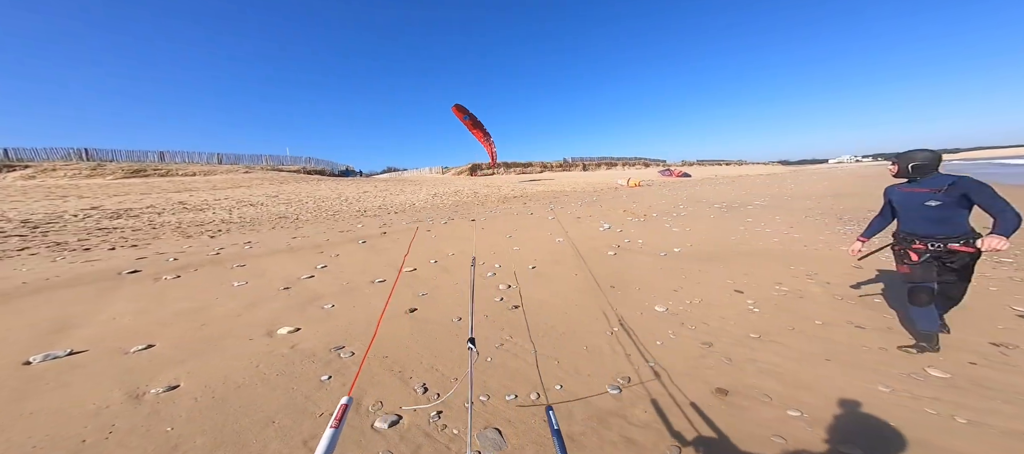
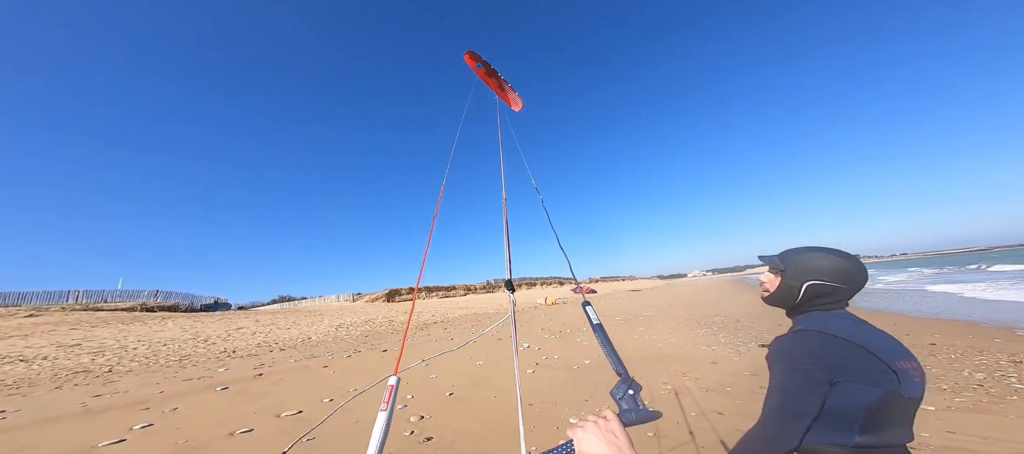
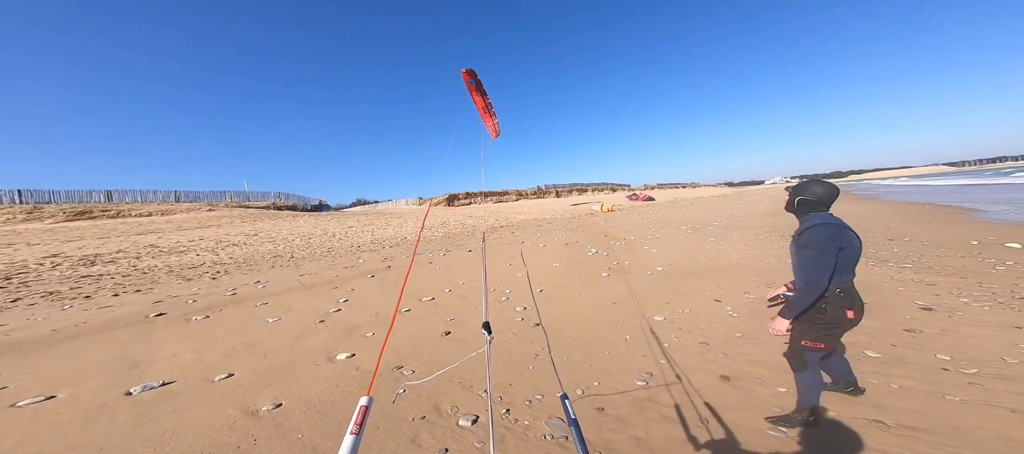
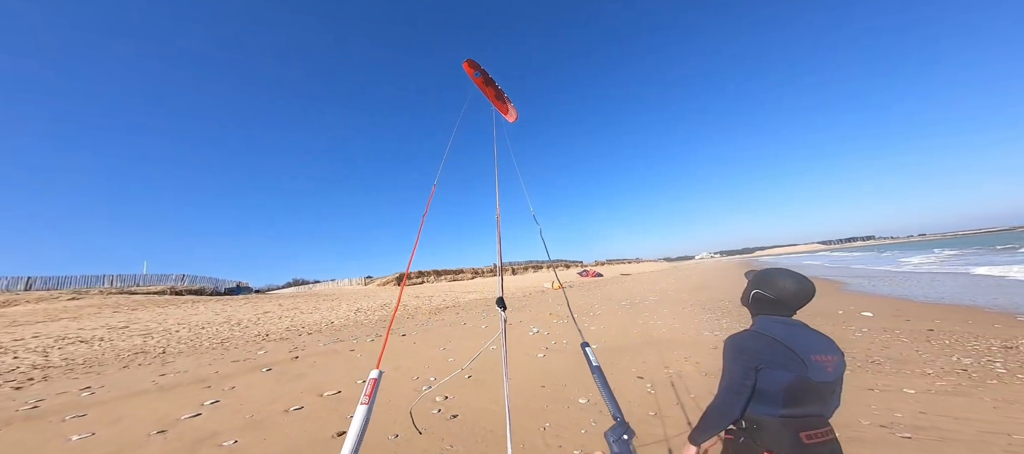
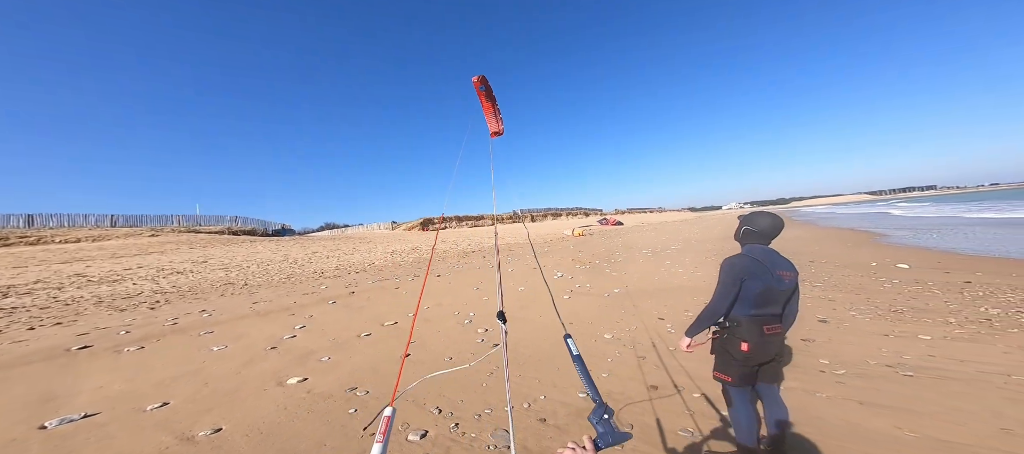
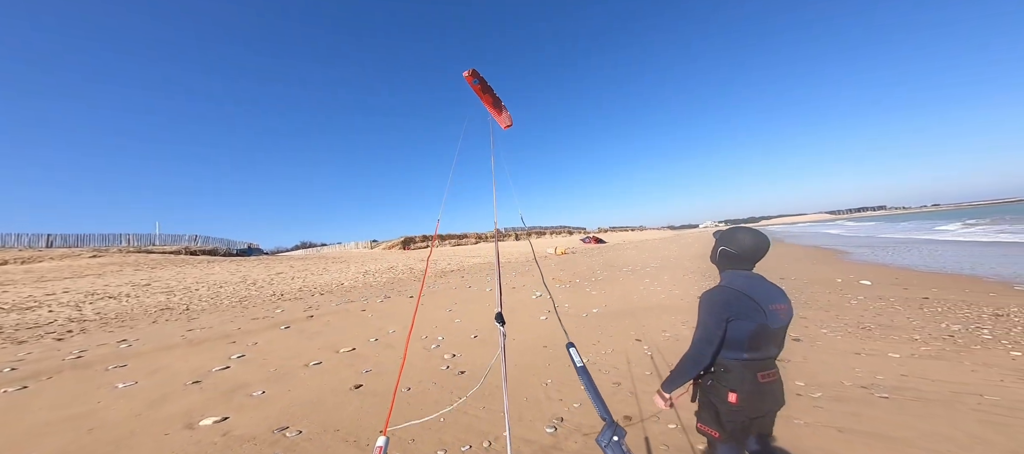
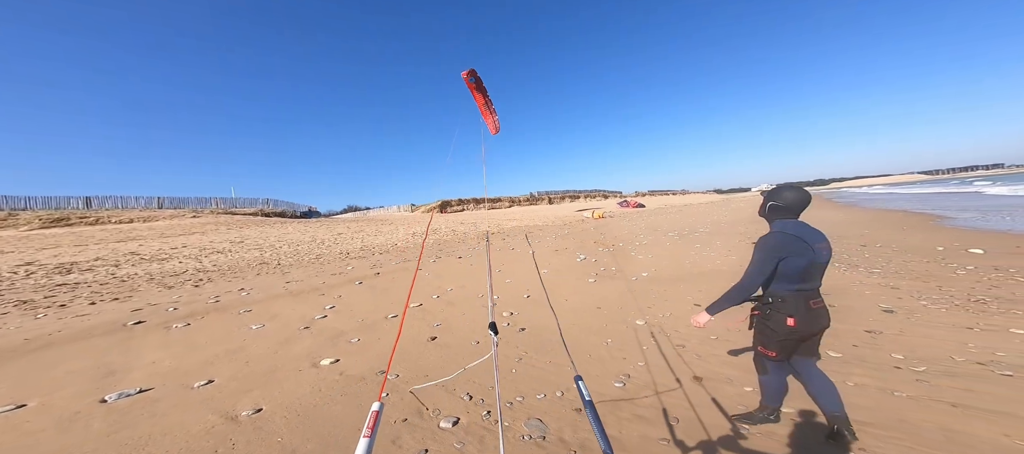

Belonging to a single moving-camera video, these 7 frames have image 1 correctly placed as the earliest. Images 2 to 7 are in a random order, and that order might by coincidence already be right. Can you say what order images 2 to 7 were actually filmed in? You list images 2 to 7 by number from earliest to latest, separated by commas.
3, 7, 5, 6, 4, 2
